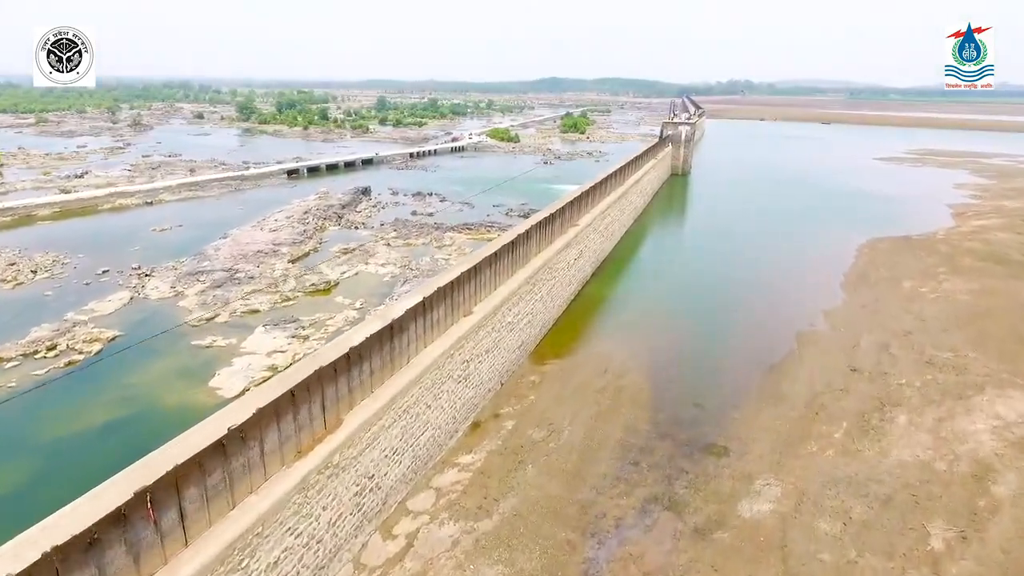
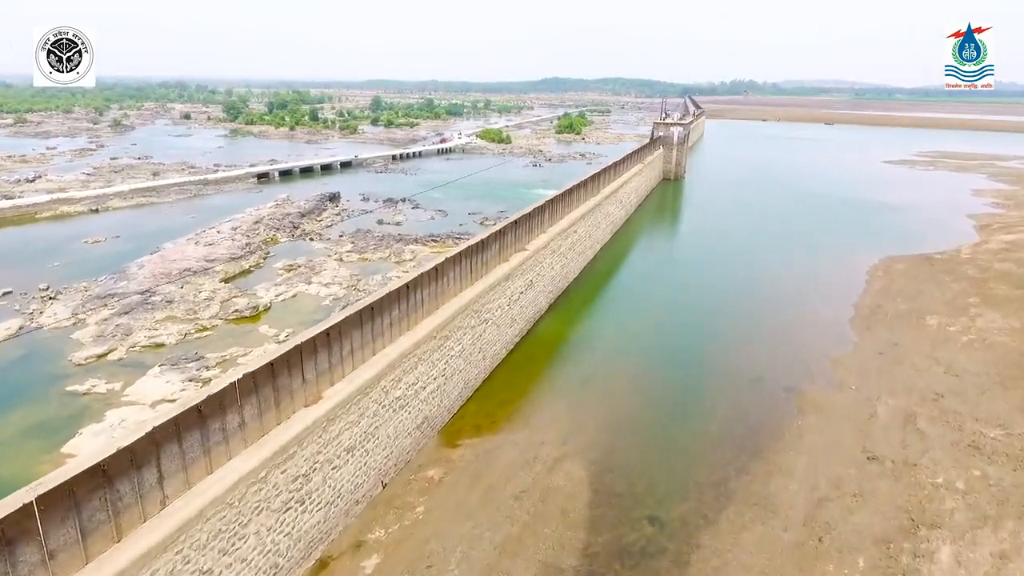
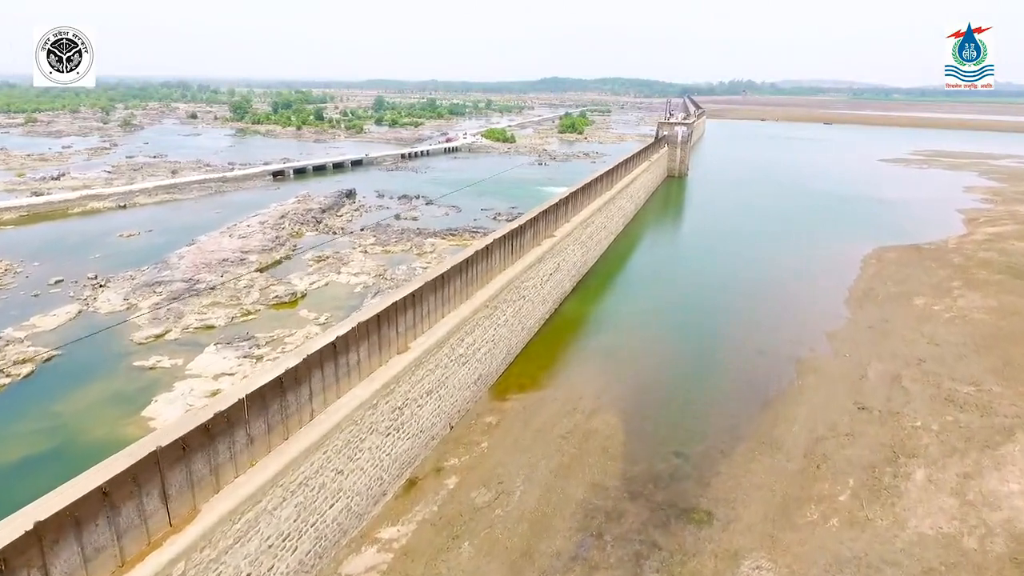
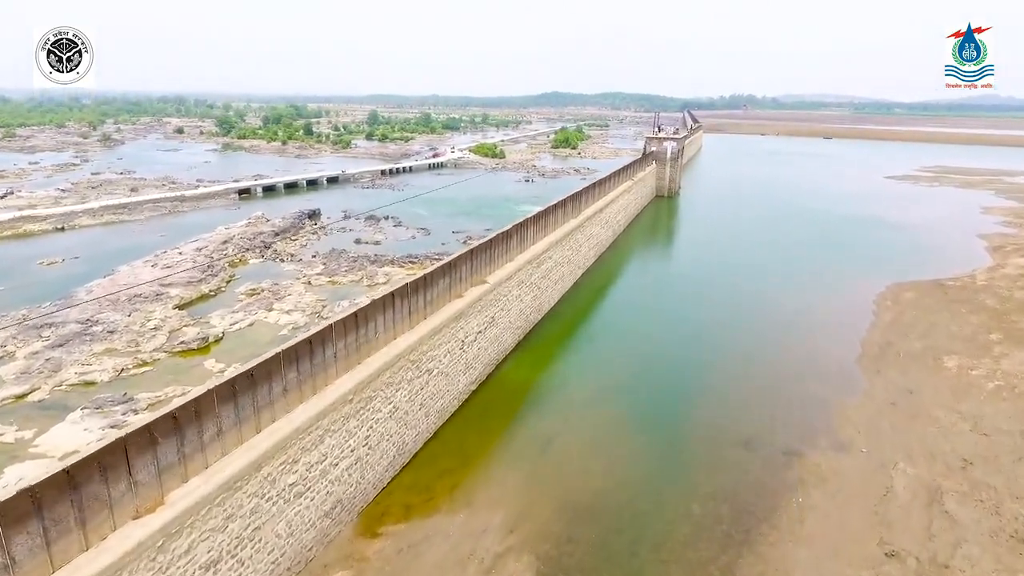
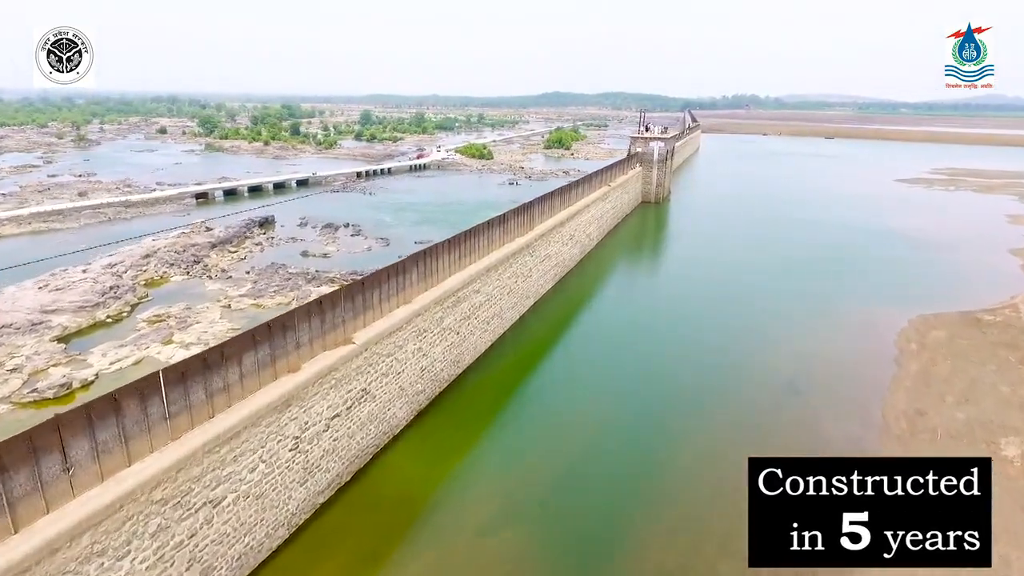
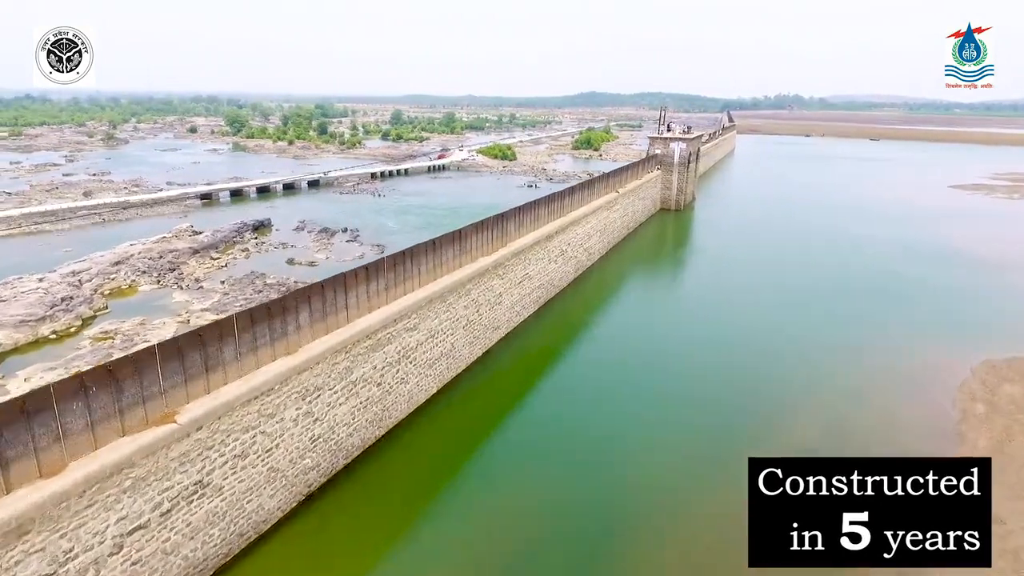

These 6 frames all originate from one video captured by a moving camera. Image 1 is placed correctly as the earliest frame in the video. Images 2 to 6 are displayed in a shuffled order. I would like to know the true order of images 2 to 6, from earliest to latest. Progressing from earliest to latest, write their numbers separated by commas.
3, 2, 4, 5, 6
